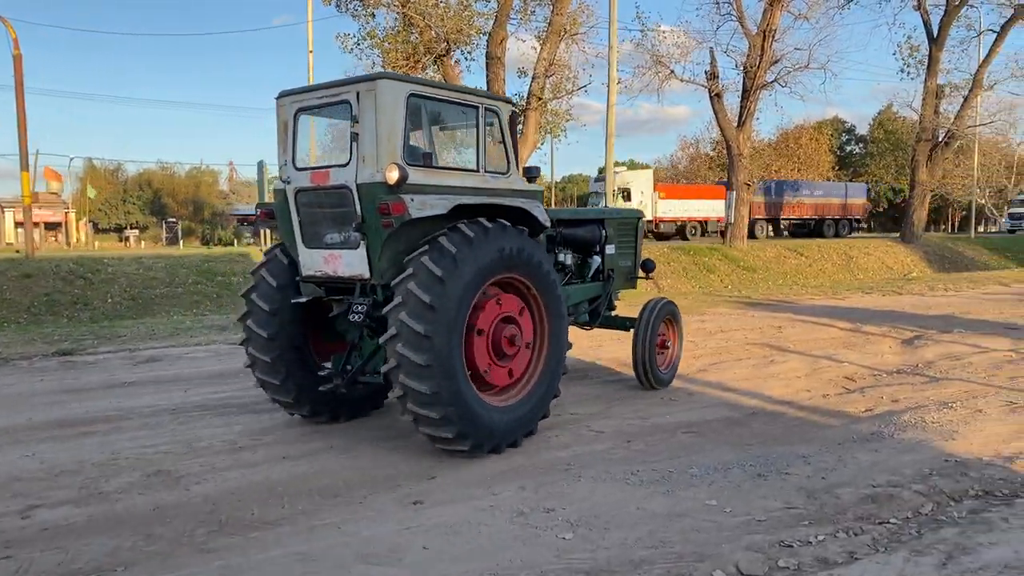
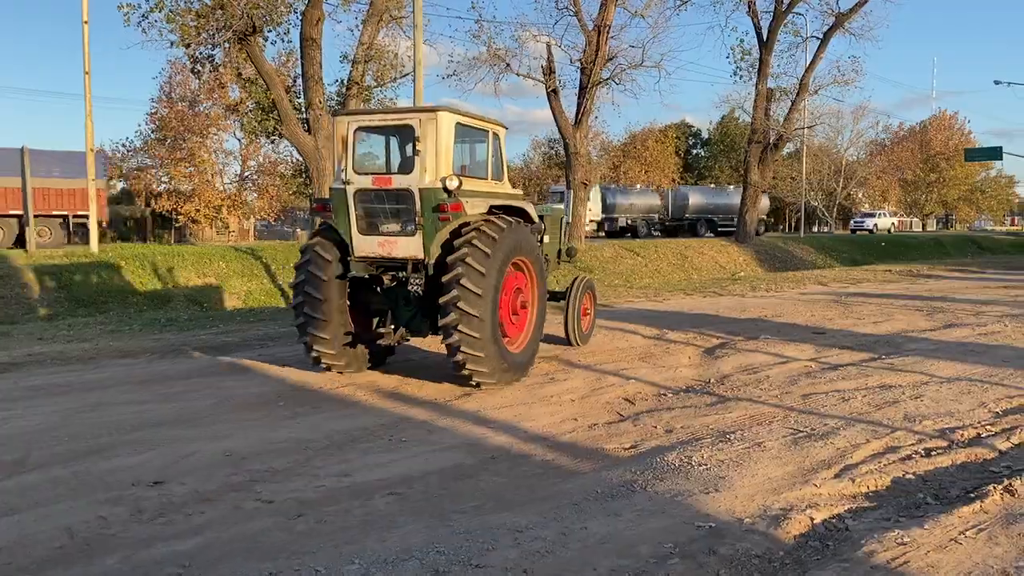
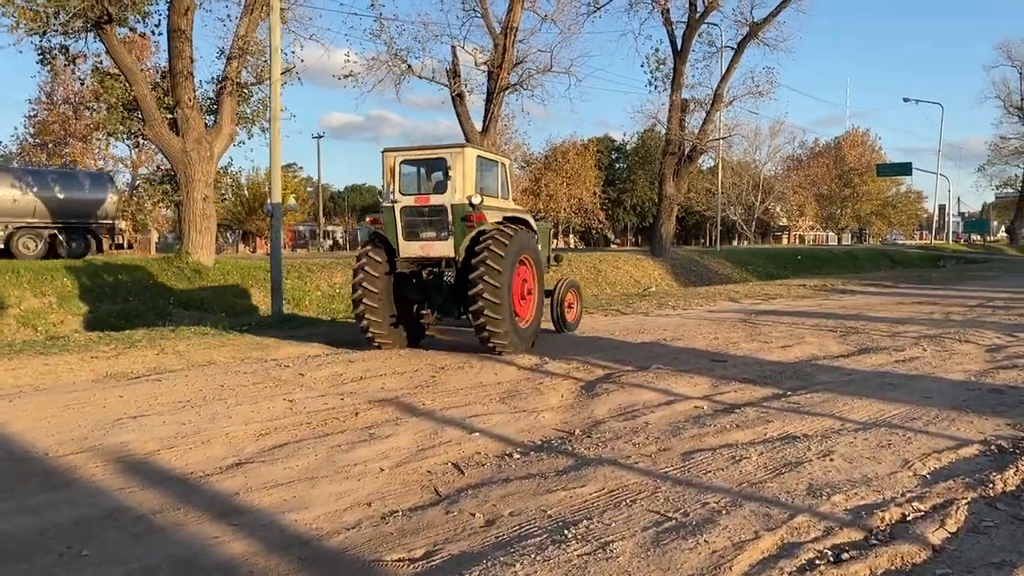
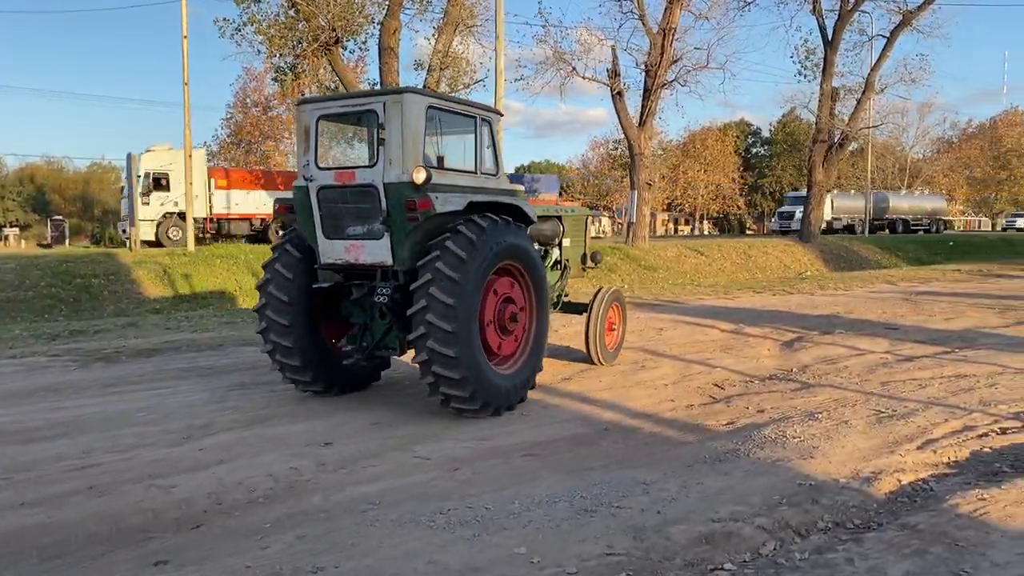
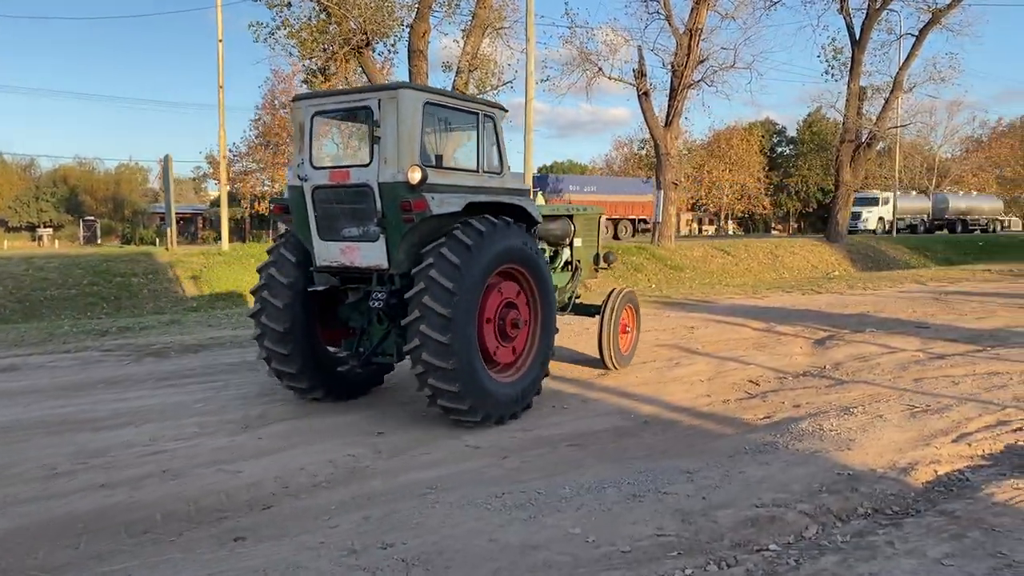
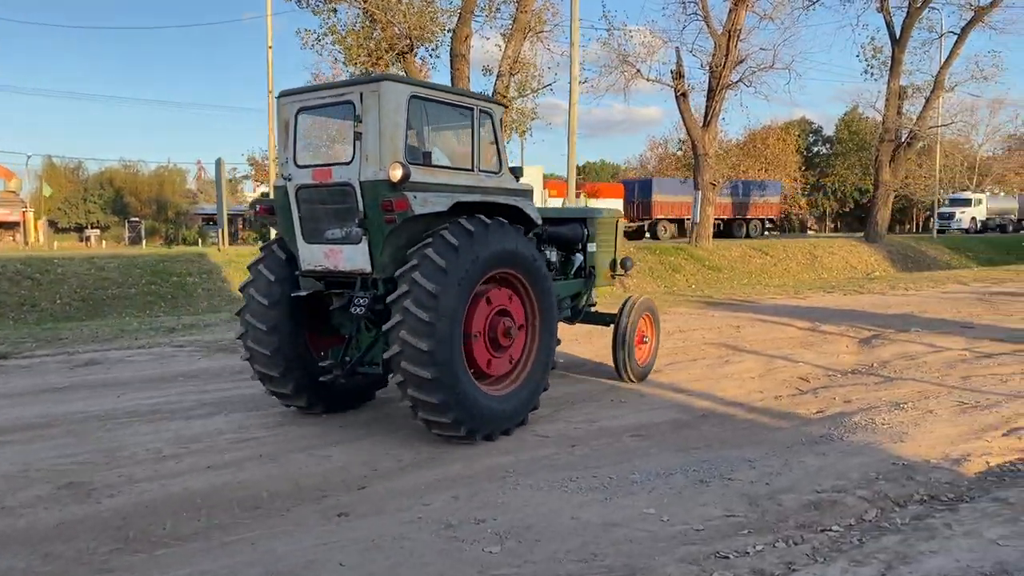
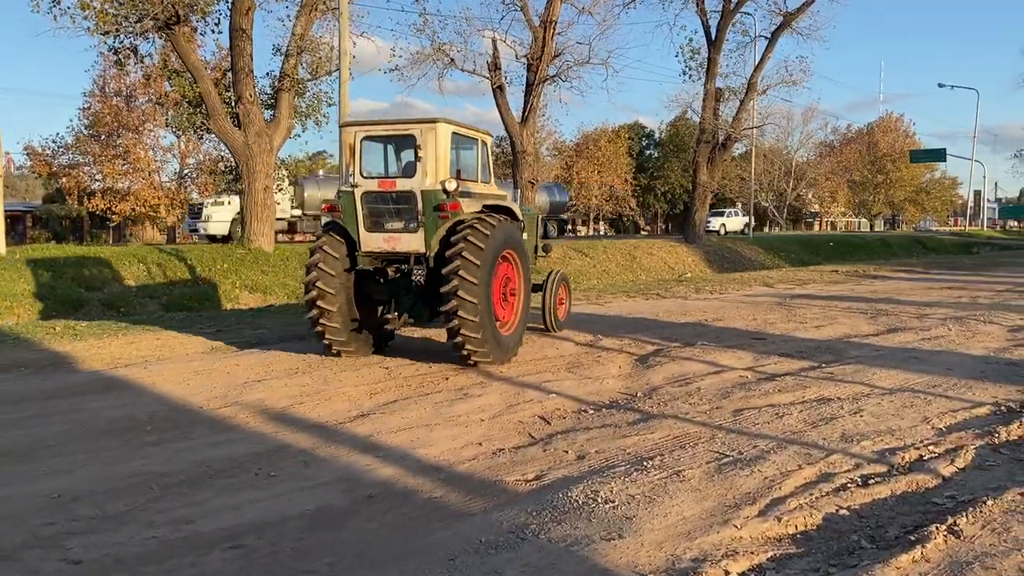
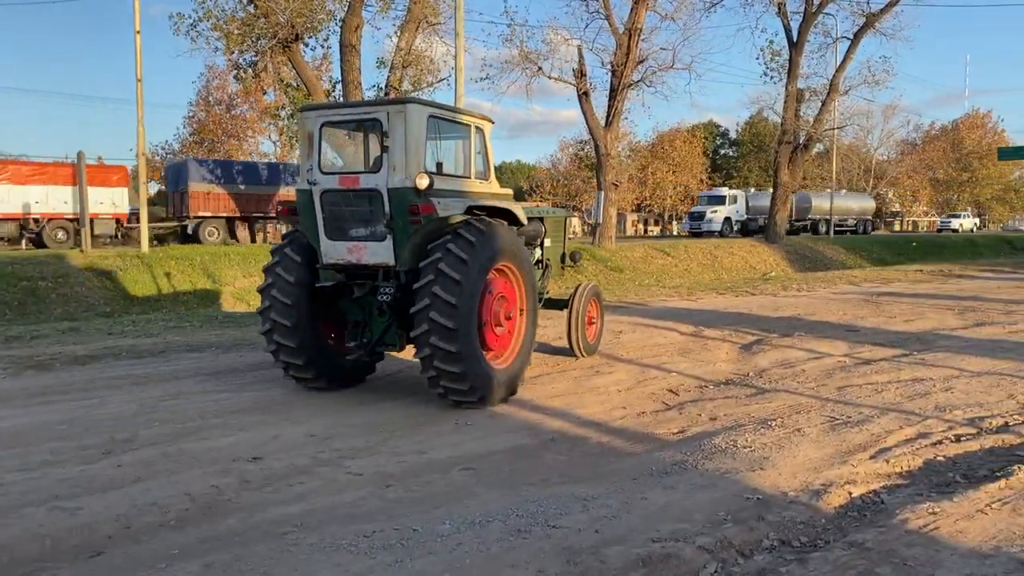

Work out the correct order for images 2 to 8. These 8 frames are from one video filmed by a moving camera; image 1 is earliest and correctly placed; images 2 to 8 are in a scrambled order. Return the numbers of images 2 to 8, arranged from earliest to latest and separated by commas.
6, 5, 4, 8, 2, 7, 3
